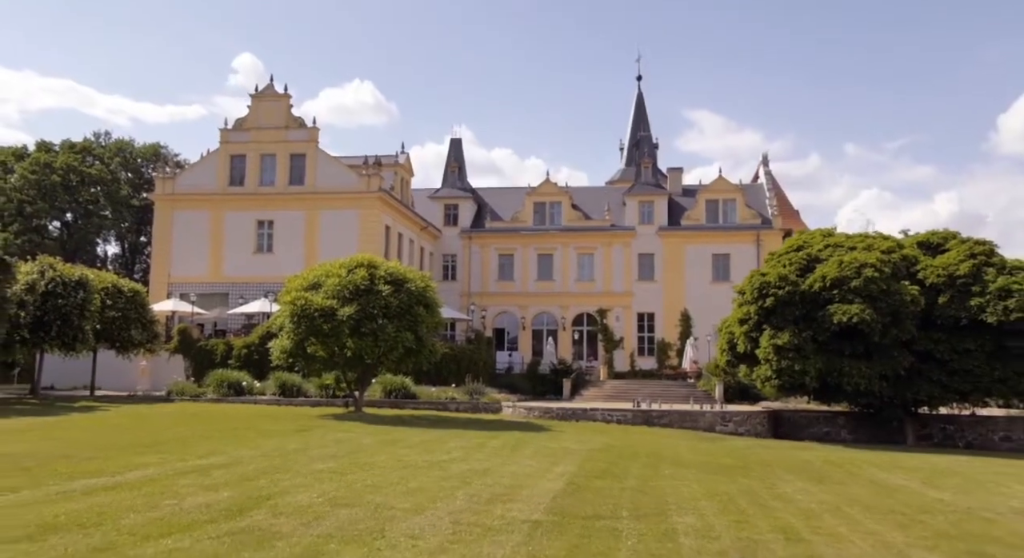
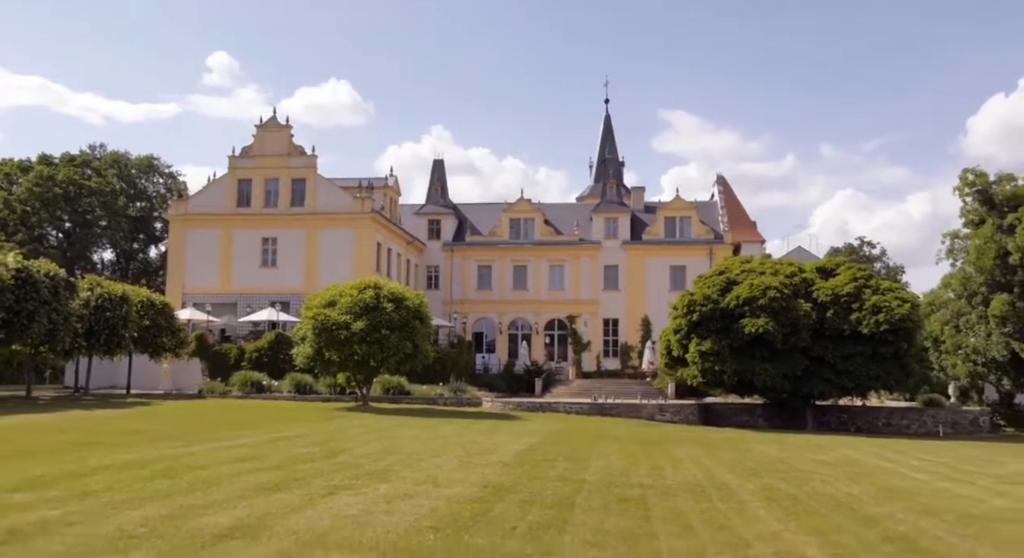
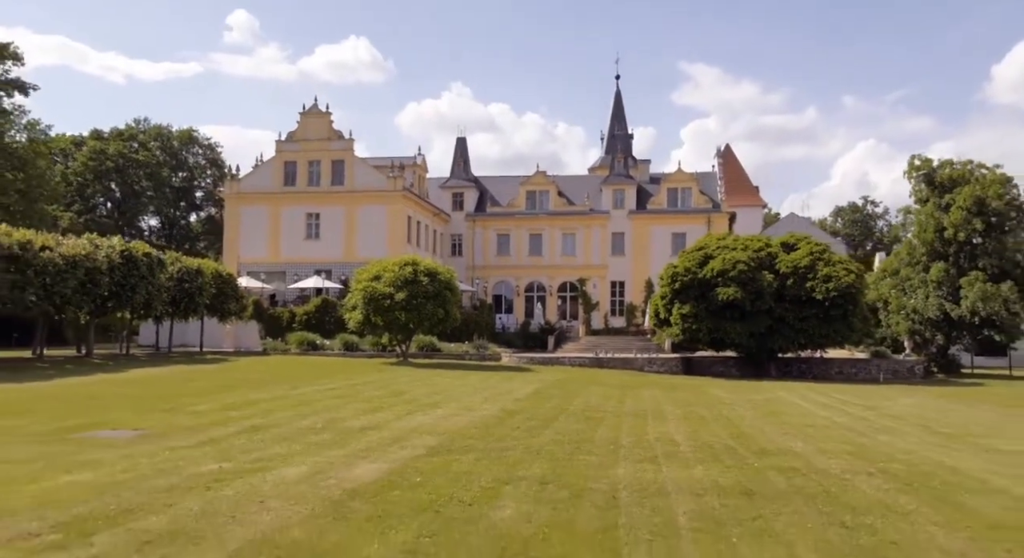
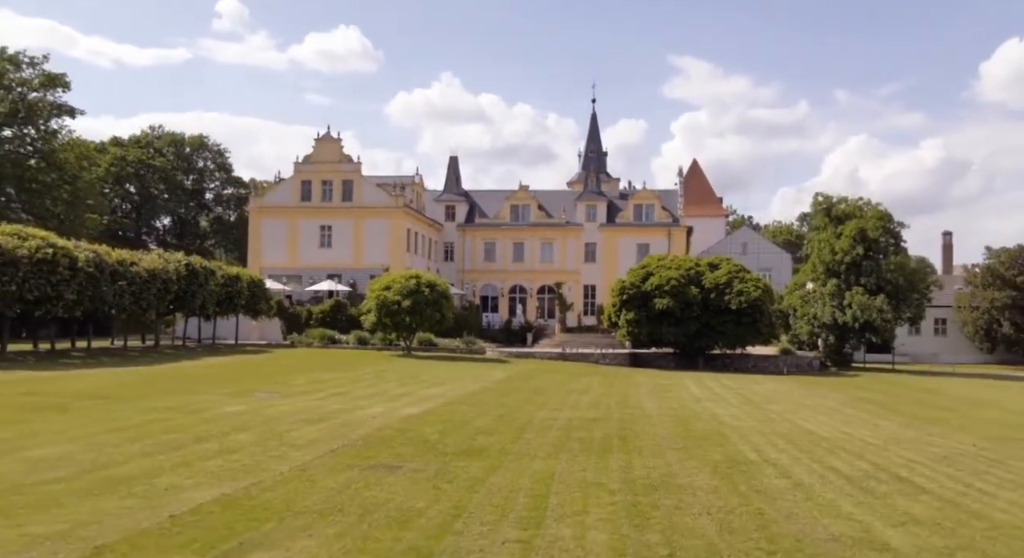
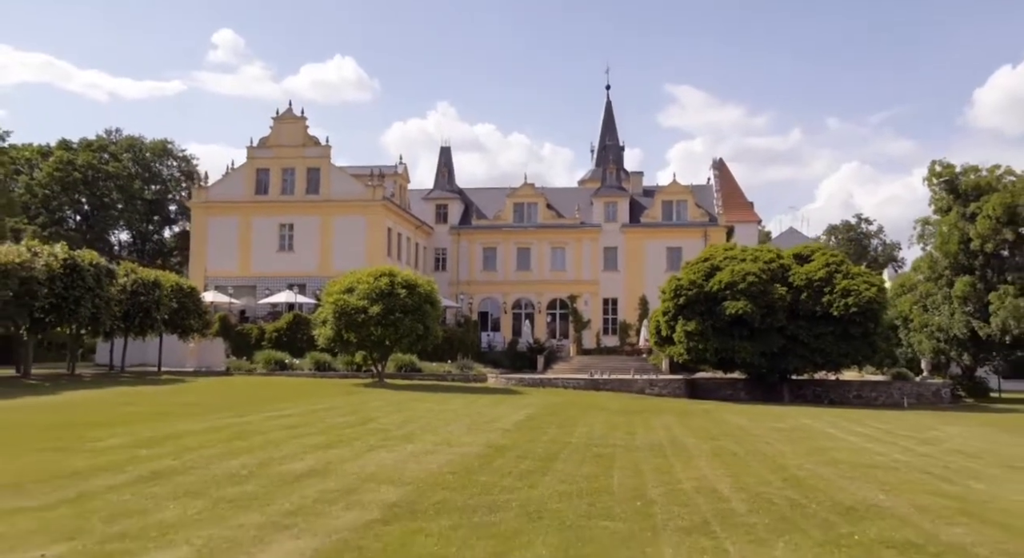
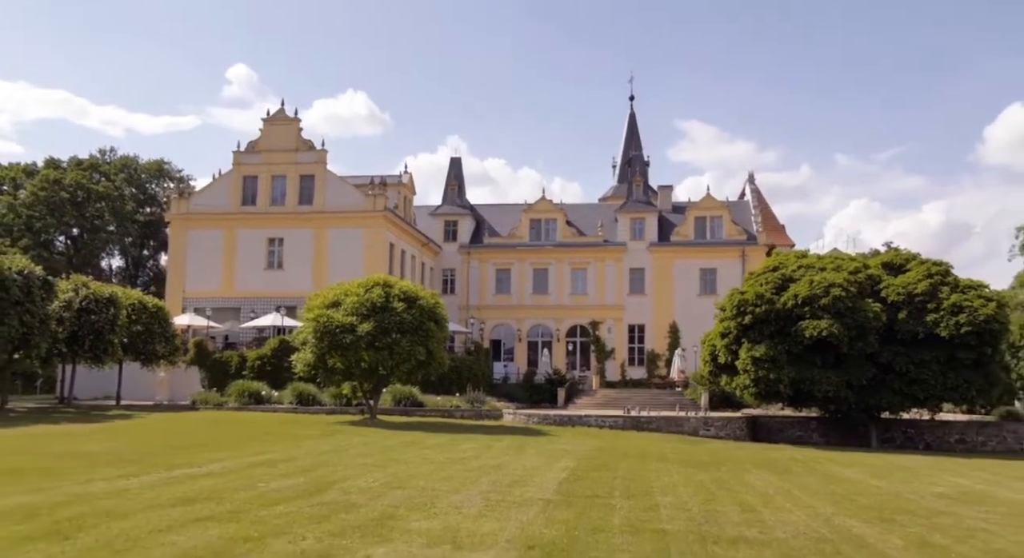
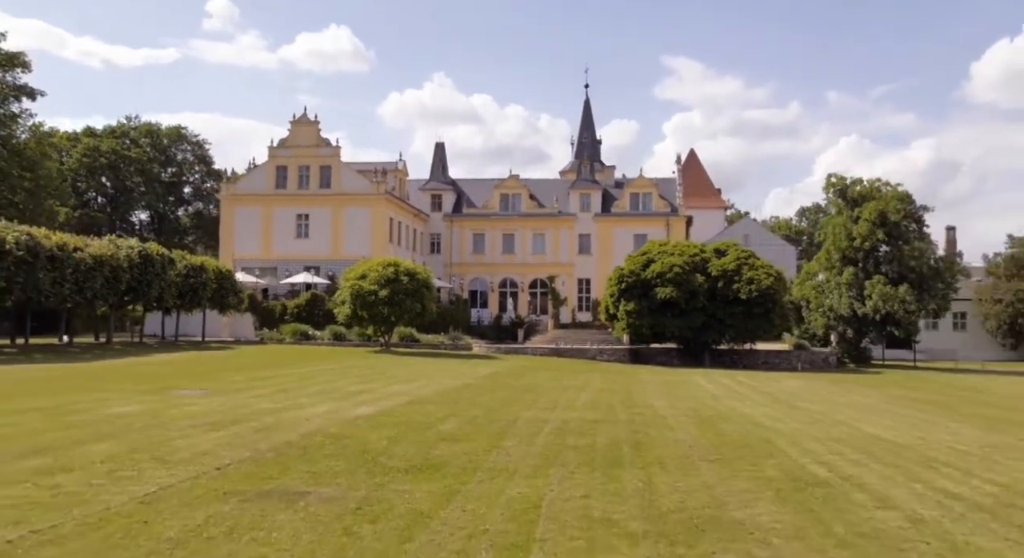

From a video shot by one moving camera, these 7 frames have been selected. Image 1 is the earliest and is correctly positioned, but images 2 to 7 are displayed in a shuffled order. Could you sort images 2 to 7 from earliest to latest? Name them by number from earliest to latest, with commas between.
6, 2, 5, 3, 7, 4
